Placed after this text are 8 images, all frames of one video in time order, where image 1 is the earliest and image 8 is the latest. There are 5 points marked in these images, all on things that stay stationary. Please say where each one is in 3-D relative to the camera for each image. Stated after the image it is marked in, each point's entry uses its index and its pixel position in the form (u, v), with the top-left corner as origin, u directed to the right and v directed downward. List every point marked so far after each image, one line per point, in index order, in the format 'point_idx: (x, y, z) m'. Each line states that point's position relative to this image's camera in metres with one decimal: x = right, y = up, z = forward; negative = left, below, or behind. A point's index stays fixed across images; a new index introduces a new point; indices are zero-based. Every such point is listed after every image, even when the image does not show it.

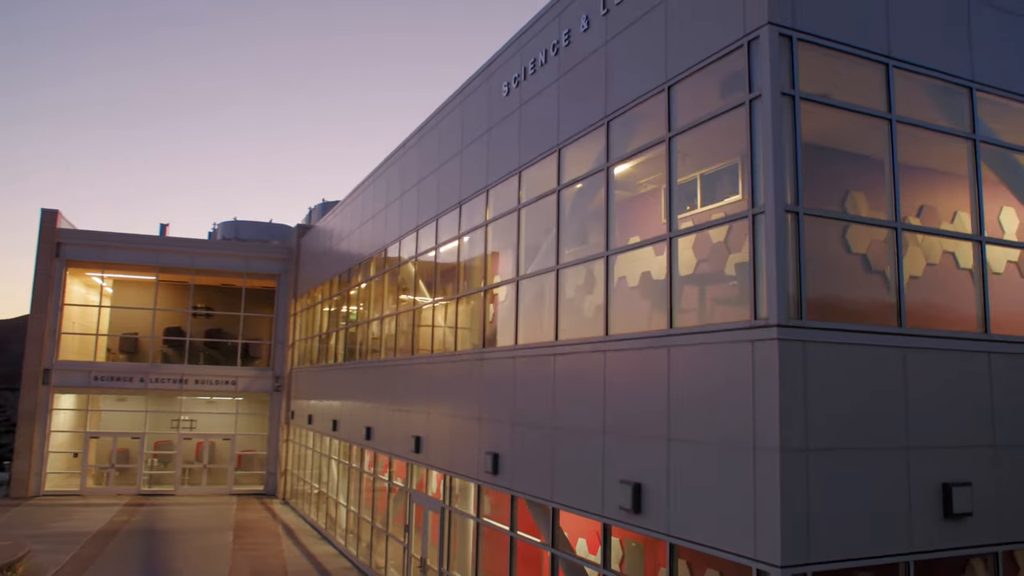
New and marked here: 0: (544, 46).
0: (+0.5, +3.8, +12.1) m
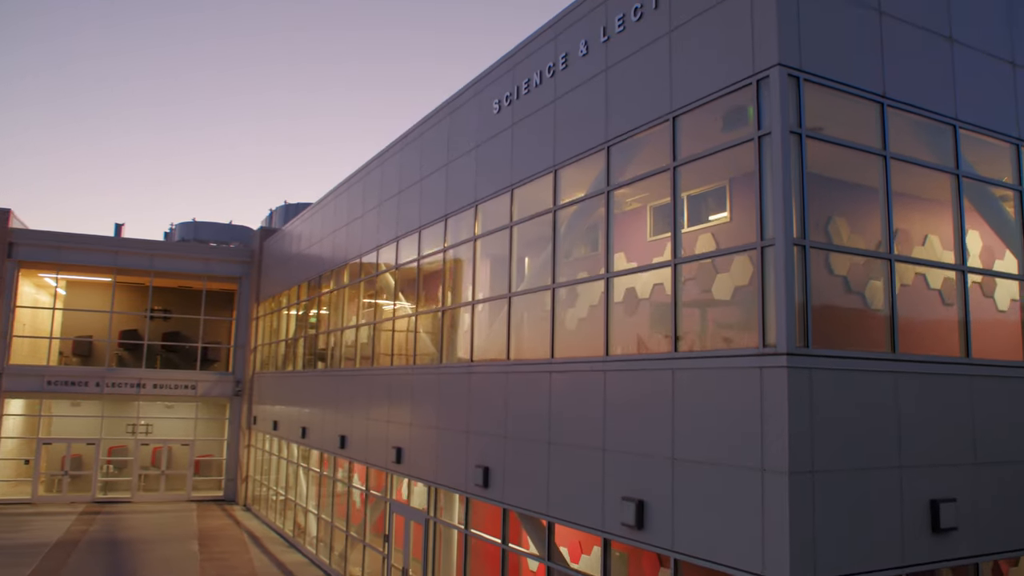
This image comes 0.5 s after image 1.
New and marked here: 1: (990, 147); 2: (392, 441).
0: (+0.4, +3.6, +12.3) m
1: (+6.2, +1.8, +9.8) m
2: (-2.7, -3.5, +17.4) m
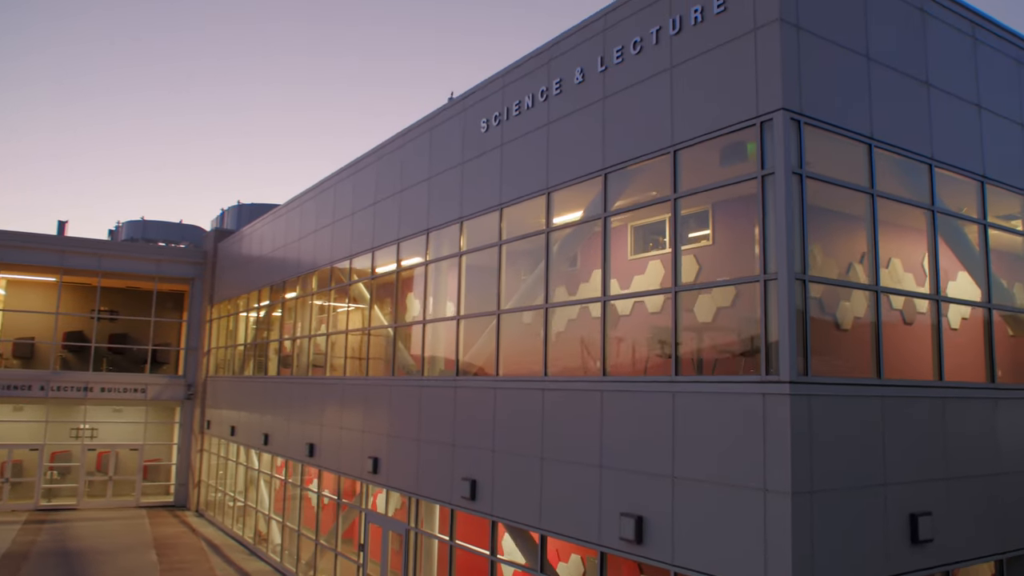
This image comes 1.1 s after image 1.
0: (+0.3, +3.3, +12.6) m
1: (+6.2, +1.4, +10.6) m
2: (-3.3, -3.8, +17.5) m
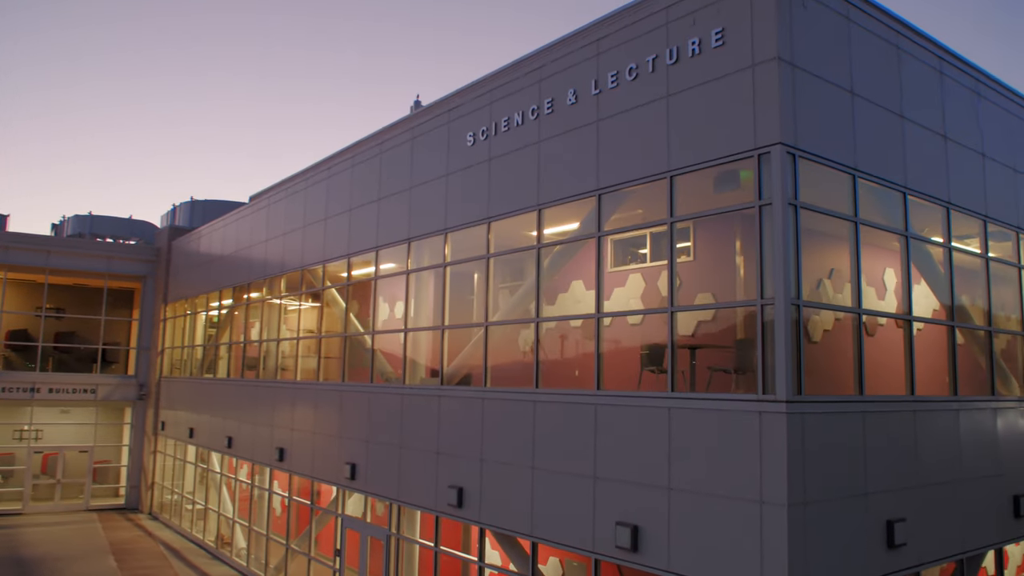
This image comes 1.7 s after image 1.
0: (+0.2, +3.1, +12.9) m
1: (+6.1, +1.2, +11.3) m
2: (-3.9, -3.9, +17.6) m
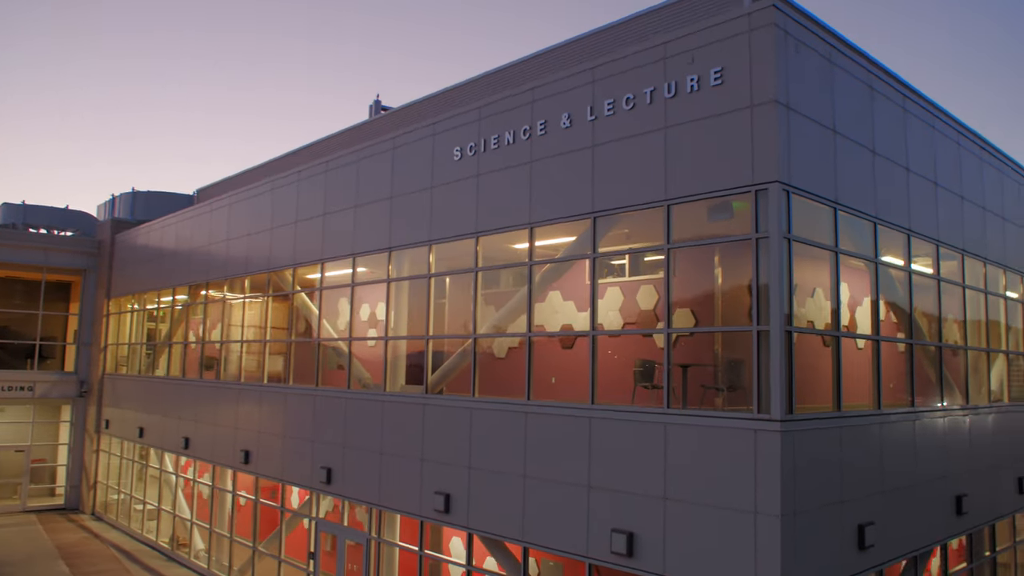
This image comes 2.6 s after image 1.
0: (0.0, +2.8, +13.3) m
1: (+6.1, +0.8, +12.3) m
2: (-4.5, -4.0, +17.7) m
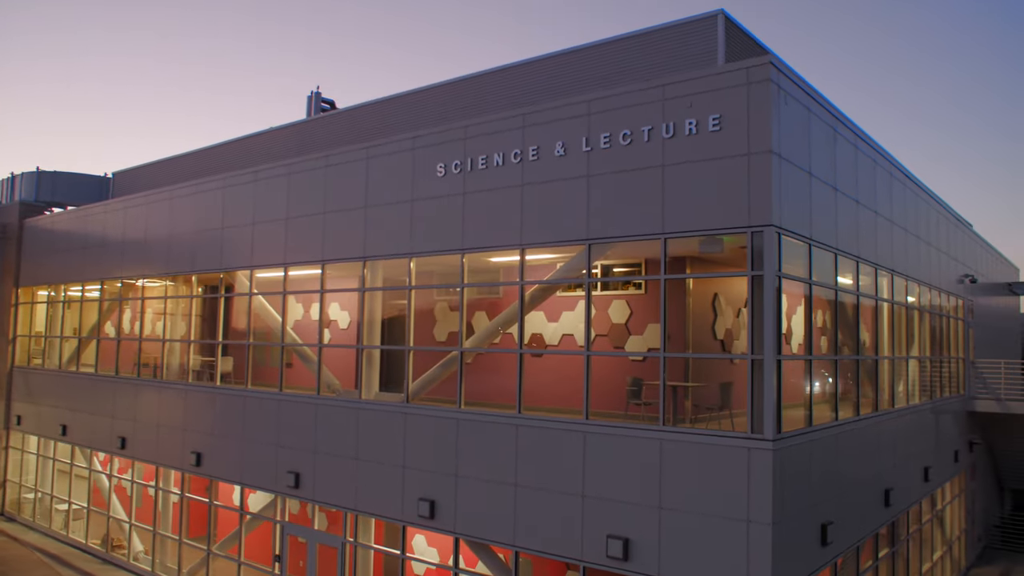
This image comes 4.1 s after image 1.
0: (-0.2, +2.5, +13.8) m
1: (+5.9, +0.5, +13.7) m
2: (-5.4, -4.1, +17.7) m
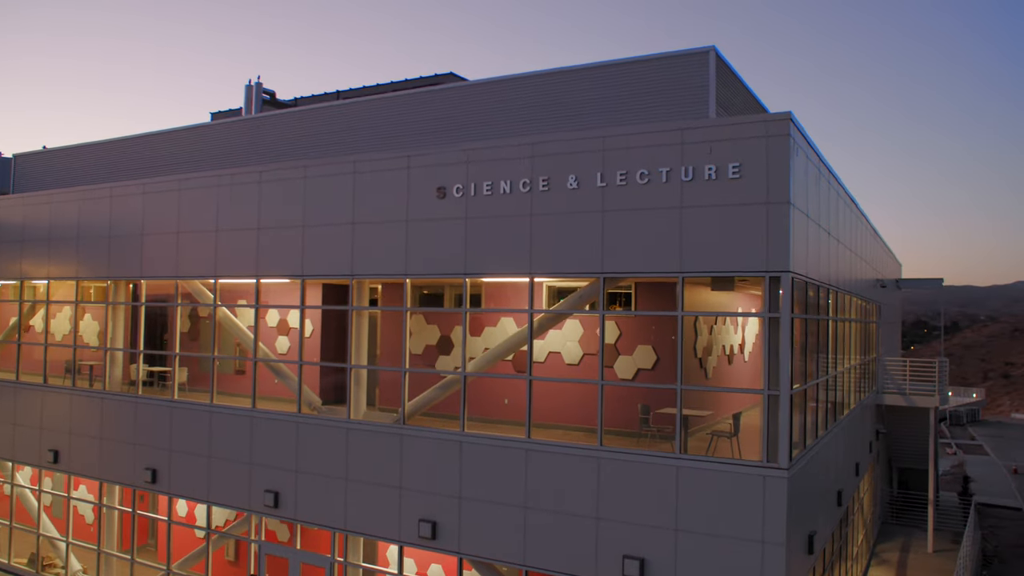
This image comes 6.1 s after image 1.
0: (-0.1, +2.1, +14.0) m
1: (+6.0, -0.1, +14.9) m
2: (-5.9, -4.4, +17.3) m
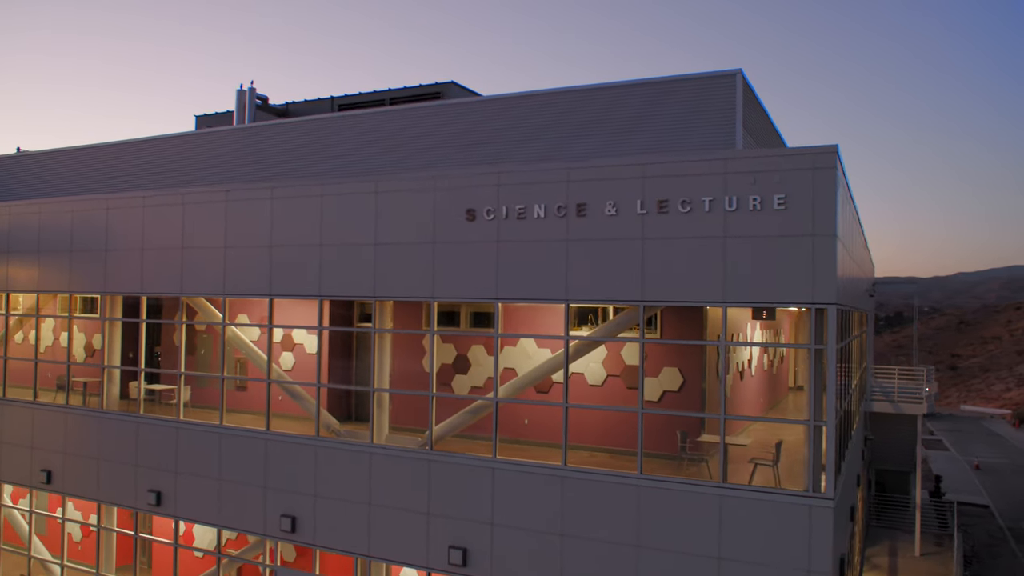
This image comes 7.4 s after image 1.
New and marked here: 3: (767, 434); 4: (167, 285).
0: (+0.5, +1.6, +13.9) m
1: (+6.5, -0.5, +15.1) m
2: (-5.5, -4.8, +16.9) m
3: (+4.0, -2.3, +12.0) m
4: (-8.5, +0.1, +18.7) m
